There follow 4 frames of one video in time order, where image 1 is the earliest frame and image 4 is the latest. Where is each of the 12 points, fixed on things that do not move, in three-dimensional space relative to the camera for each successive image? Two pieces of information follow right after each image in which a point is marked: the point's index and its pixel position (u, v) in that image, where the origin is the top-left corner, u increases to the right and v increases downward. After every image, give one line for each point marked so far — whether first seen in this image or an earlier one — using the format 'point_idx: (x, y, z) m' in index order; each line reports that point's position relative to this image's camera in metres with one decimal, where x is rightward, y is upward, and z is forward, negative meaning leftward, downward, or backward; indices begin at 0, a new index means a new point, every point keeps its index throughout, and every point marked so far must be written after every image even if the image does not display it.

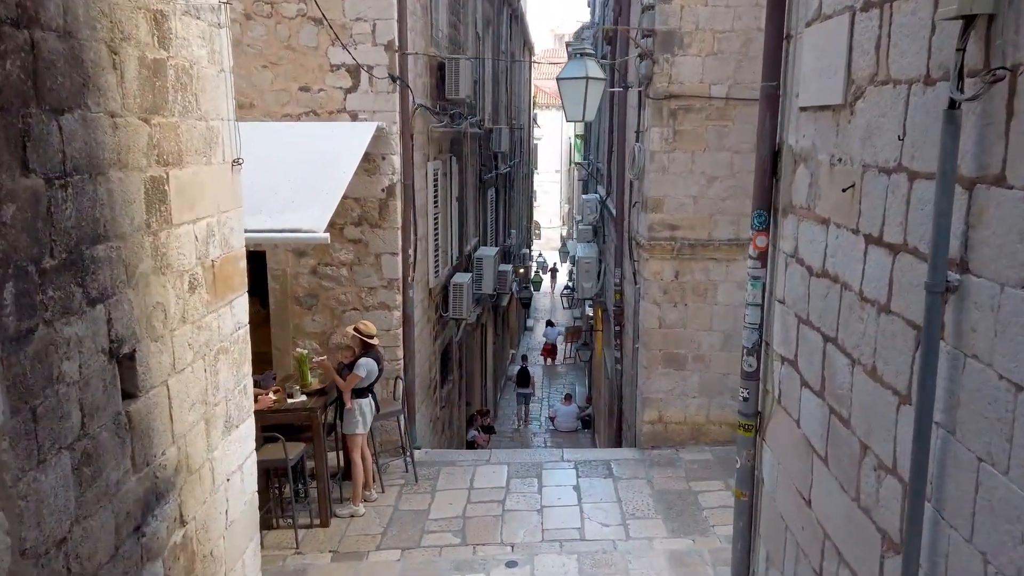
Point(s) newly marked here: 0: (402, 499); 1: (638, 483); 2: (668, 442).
0: (-0.9, -1.7, +6.0) m
1: (+1.1, -1.6, +6.0) m
2: (+1.4, -1.4, +6.7) m
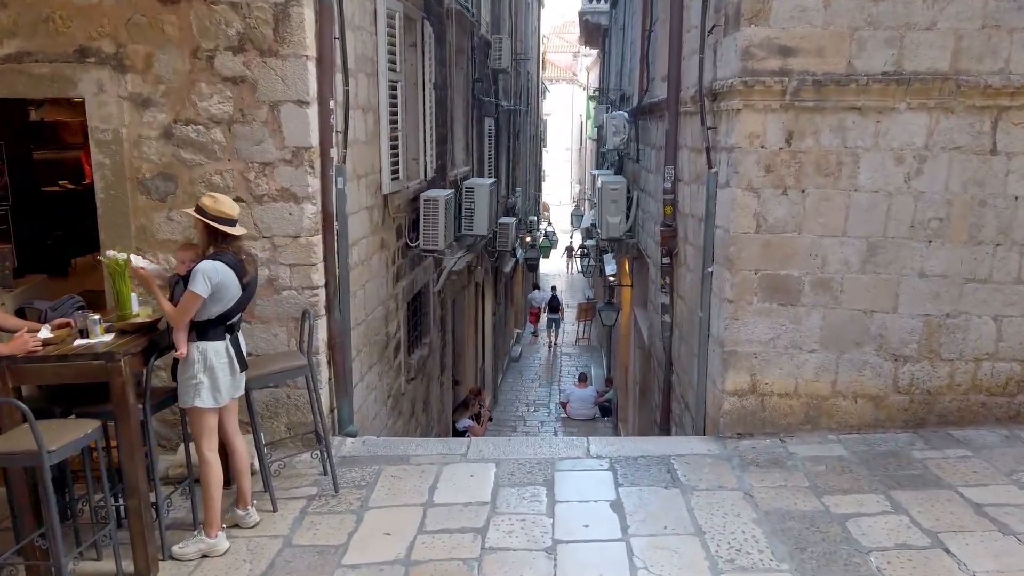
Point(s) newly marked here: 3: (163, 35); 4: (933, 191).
0: (-1.0, -1.1, +3.4) m
1: (+1.0, -1.0, +3.3) m
2: (+1.4, -0.8, +4.0) m
3: (-1.8, +1.3, +3.7) m
4: (+2.1, +0.5, +3.7) m
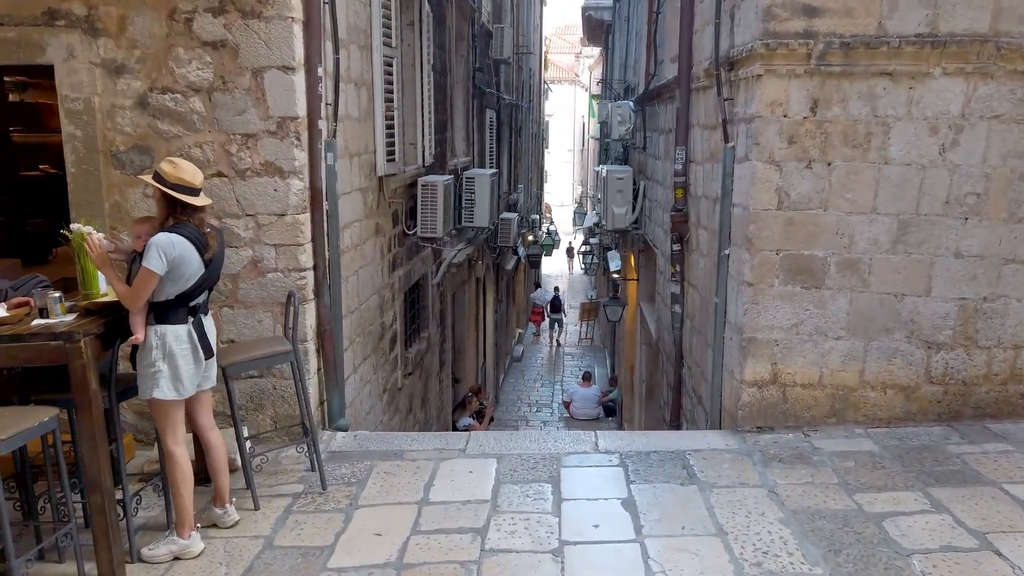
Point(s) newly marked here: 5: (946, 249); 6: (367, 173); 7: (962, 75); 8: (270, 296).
0: (-1.0, -1.0, +3.1) m
1: (+1.0, -0.9, +3.1) m
2: (+1.4, -0.7, +3.7) m
3: (-1.8, +1.4, +3.5) m
4: (+2.2, +0.6, +3.4) m
5: (+2.1, +0.2, +3.5) m
6: (-0.9, +0.7, +4.7) m
7: (+2.1, +1.0, +3.3) m
8: (-1.2, 0.0, +3.7) m
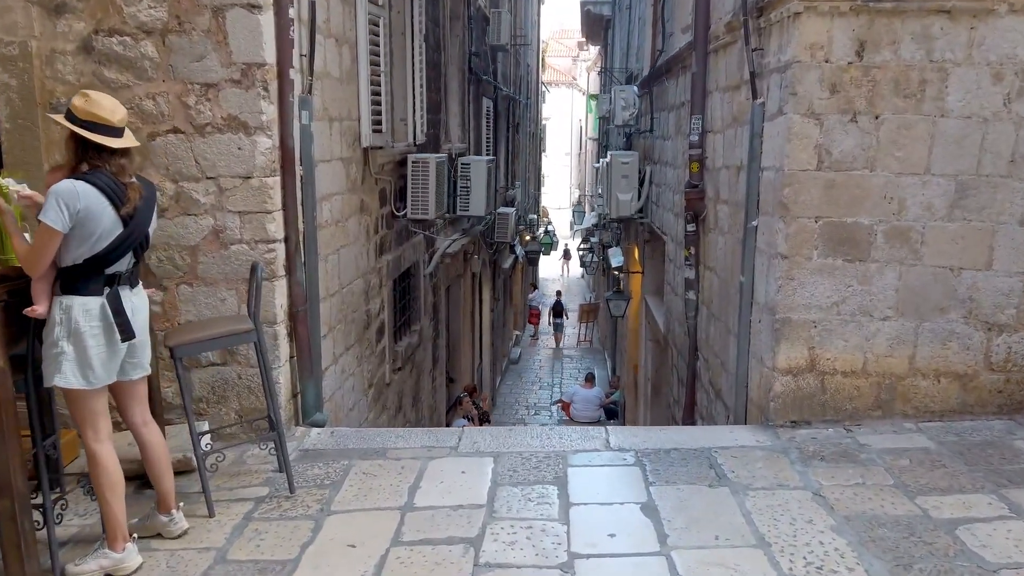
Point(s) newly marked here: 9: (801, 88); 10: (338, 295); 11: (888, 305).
0: (-1.0, -0.9, +2.6) m
1: (+1.0, -0.8, +2.6) m
2: (+1.4, -0.6, +3.2) m
3: (-1.8, +1.5, +3.0) m
4: (+2.1, +0.7, +3.0) m
5: (+2.1, +0.3, +3.0) m
6: (-0.9, +0.8, +4.2) m
7: (+2.1, +1.1, +2.9) m
8: (-1.2, +0.1, +3.2) m
9: (+1.2, +0.8, +3.0) m
10: (-1.0, 0.0, +4.1) m
11: (+1.6, -0.1, +3.1) m
